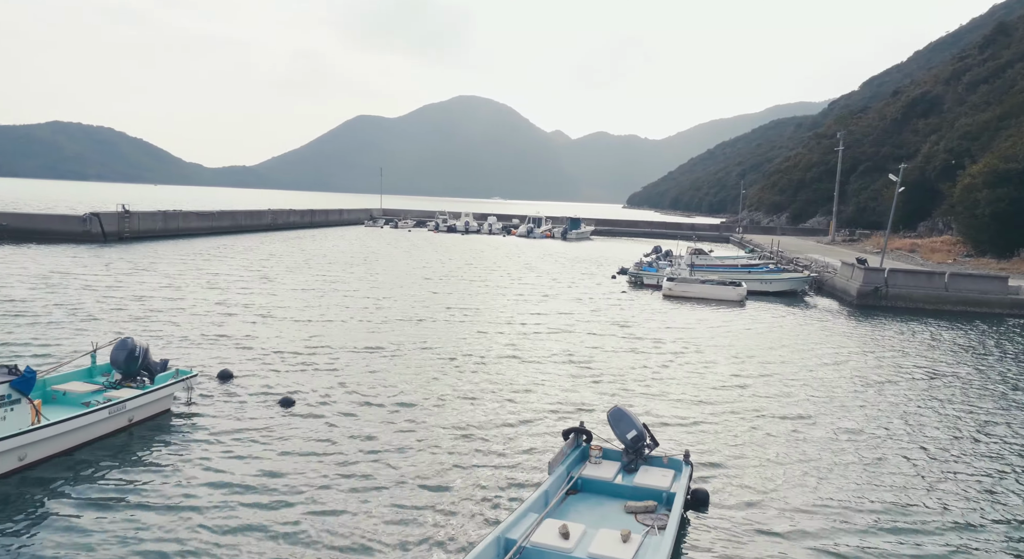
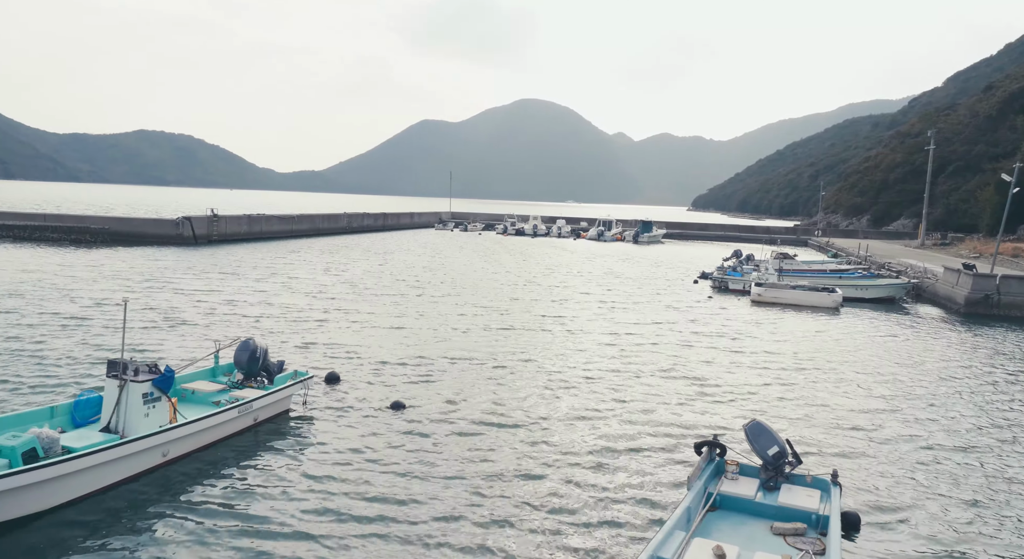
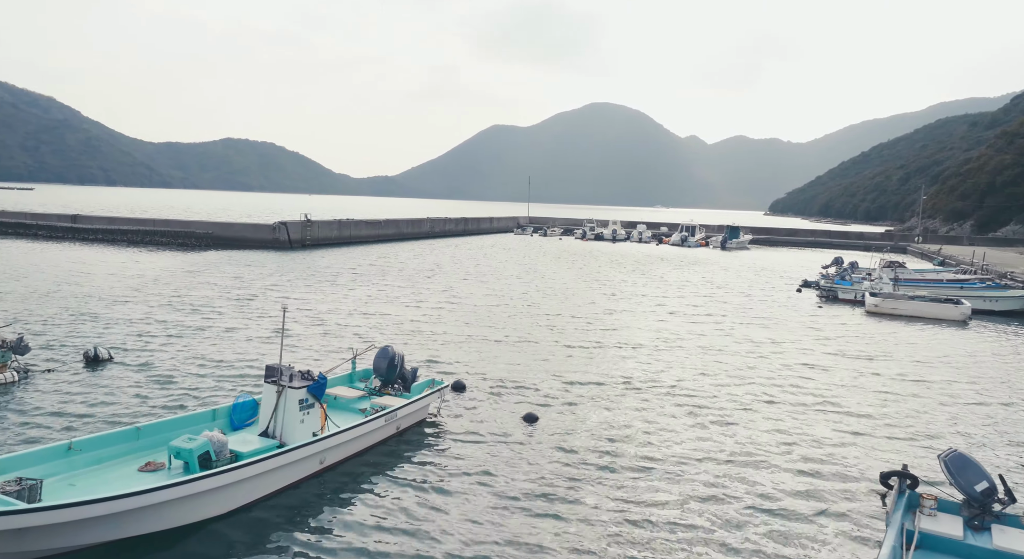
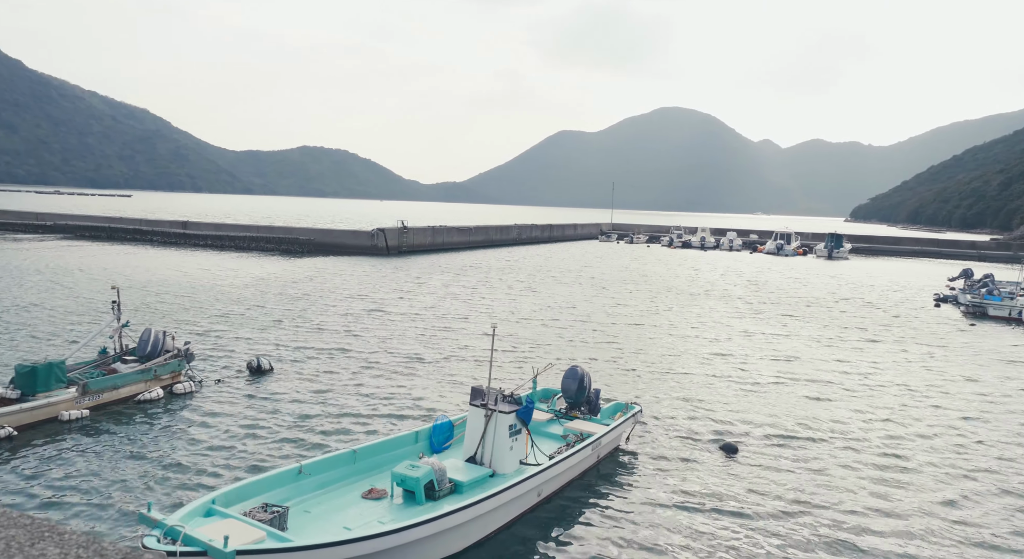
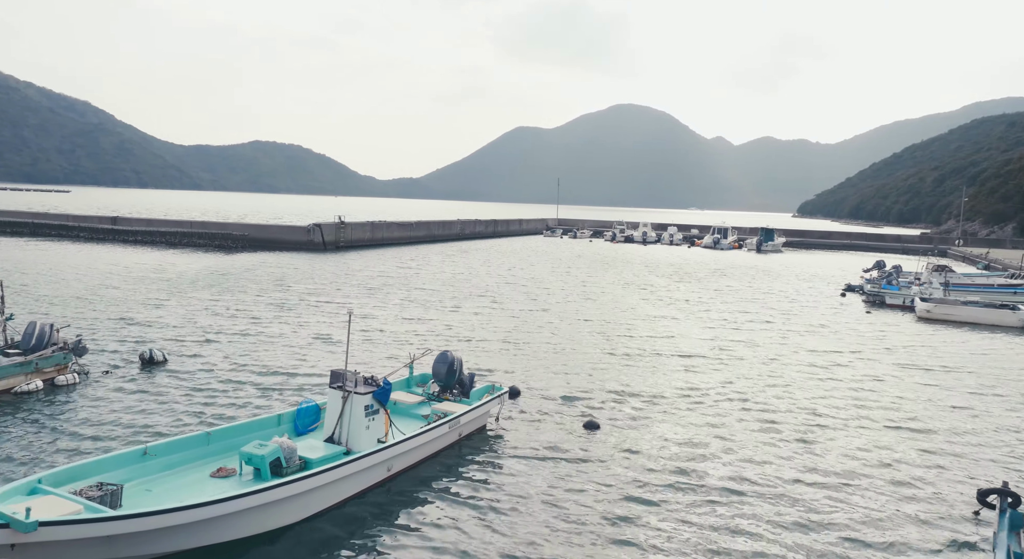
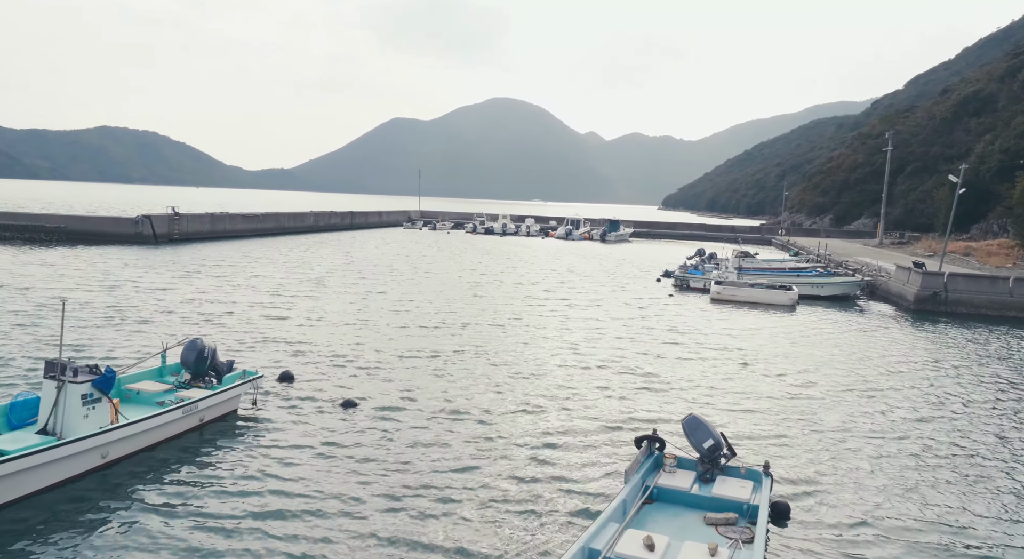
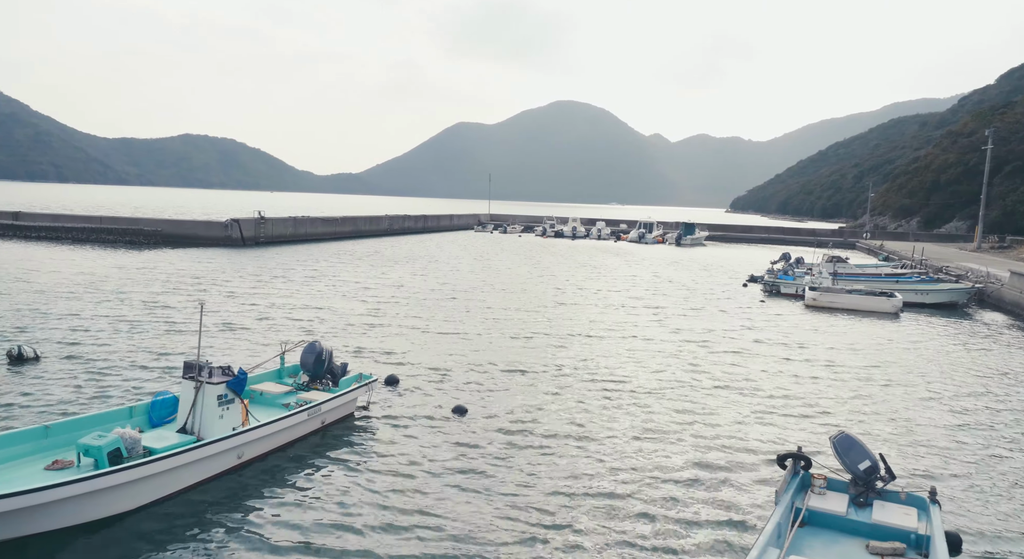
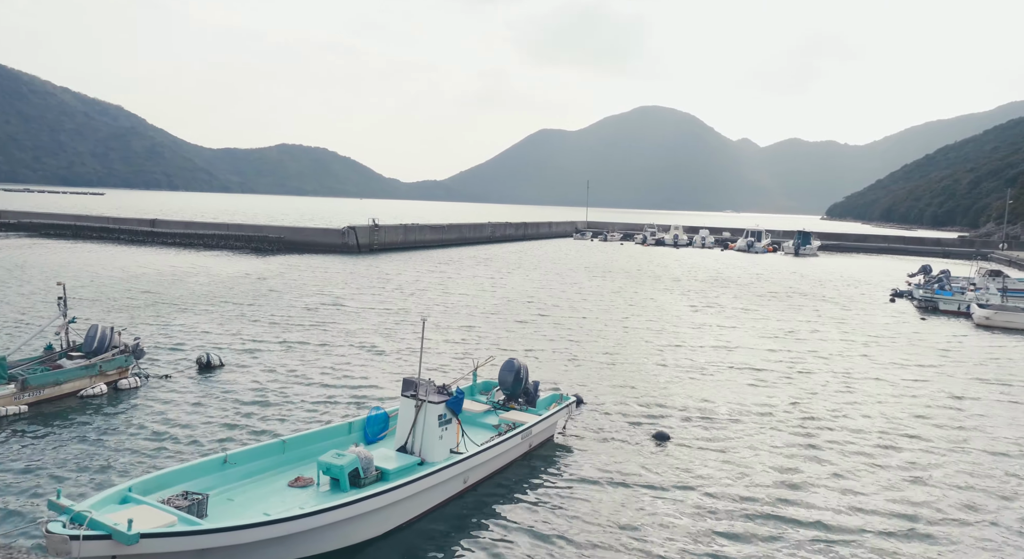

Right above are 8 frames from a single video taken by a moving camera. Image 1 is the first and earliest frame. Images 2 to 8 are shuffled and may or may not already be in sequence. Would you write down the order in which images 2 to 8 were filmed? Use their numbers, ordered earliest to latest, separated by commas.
6, 2, 7, 3, 5, 8, 4
